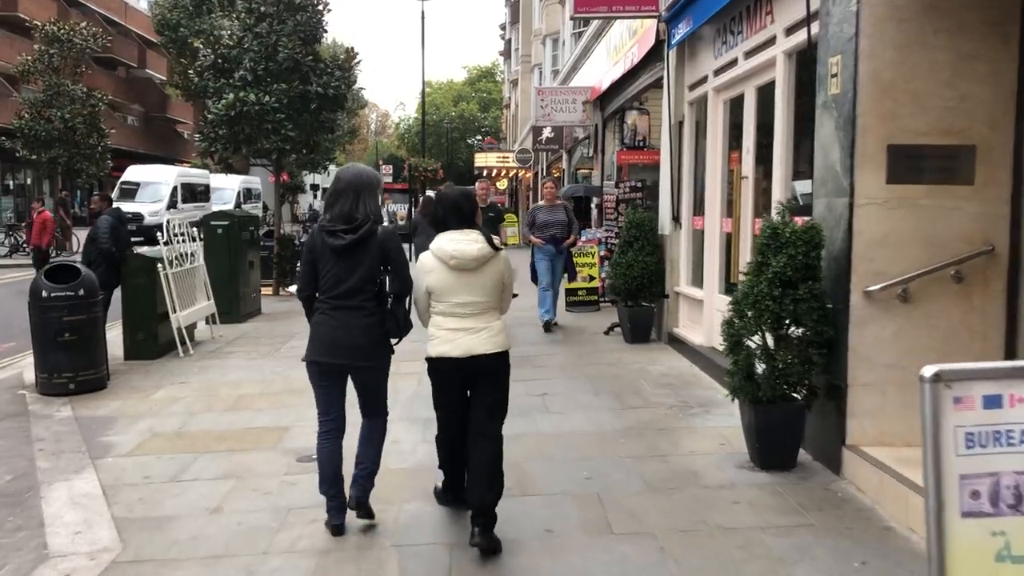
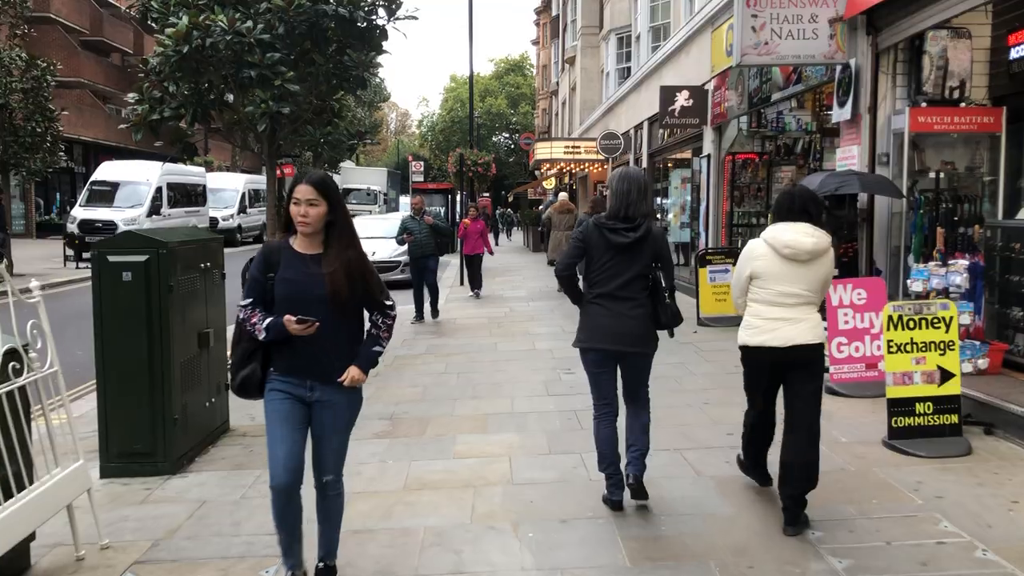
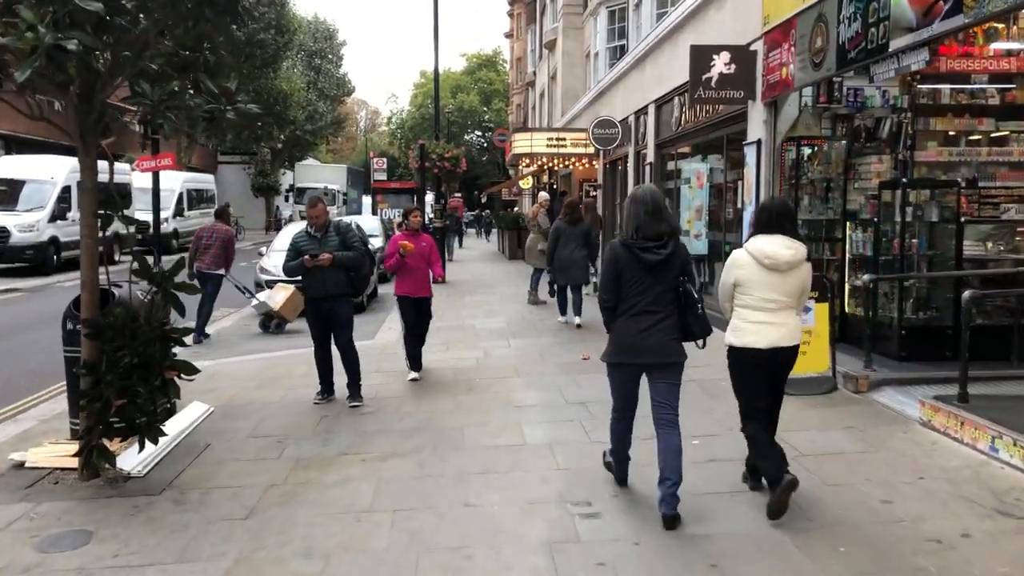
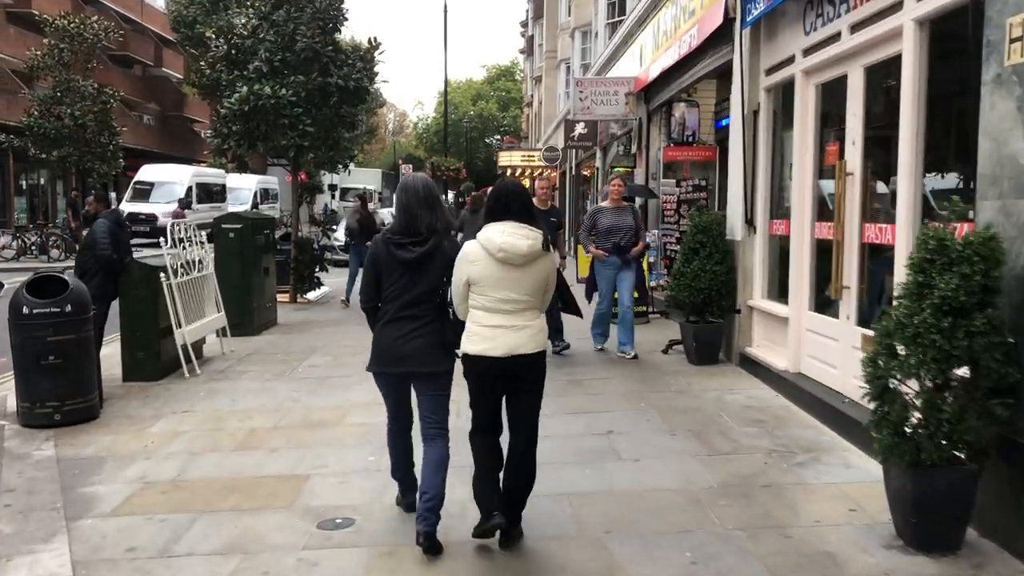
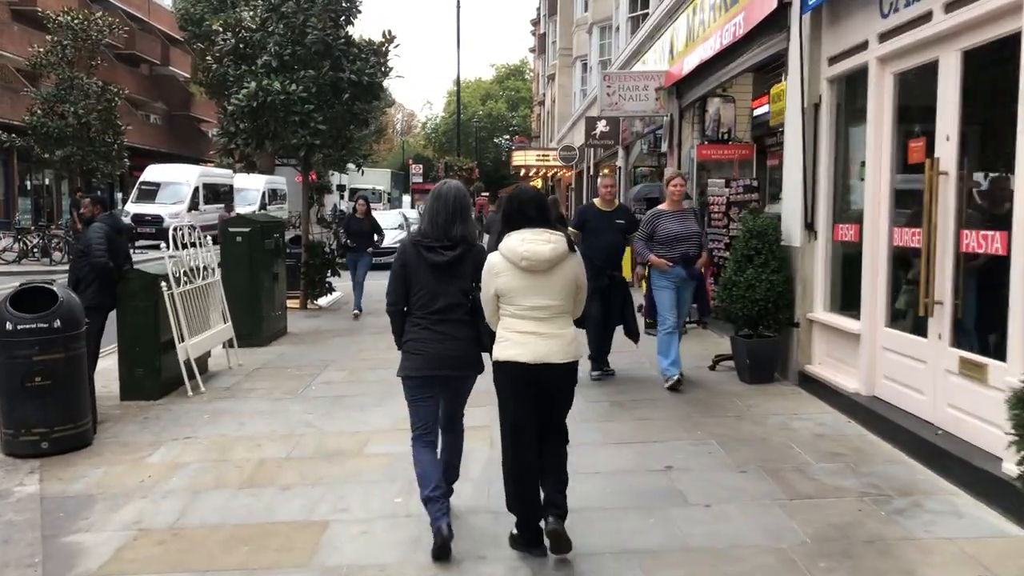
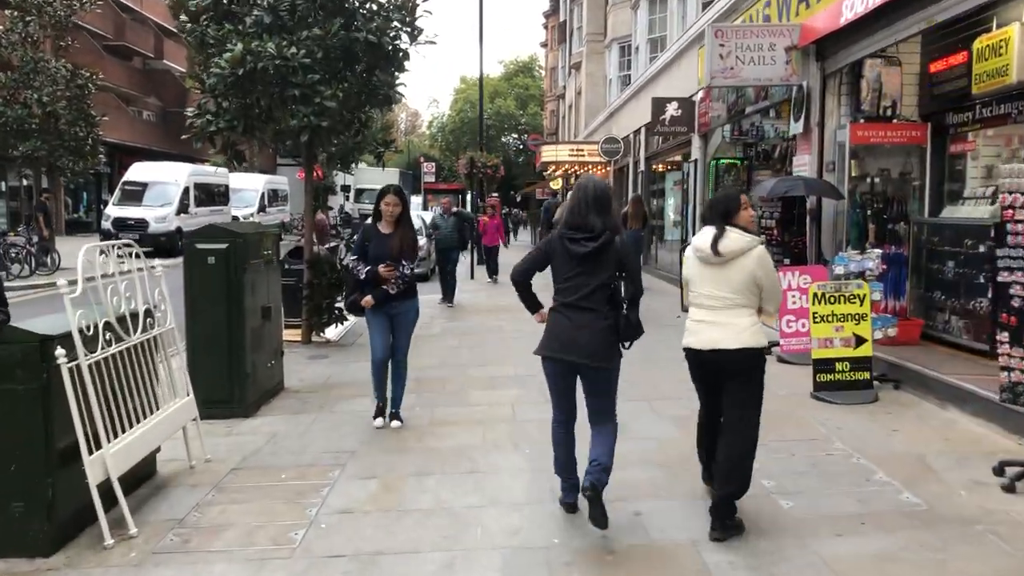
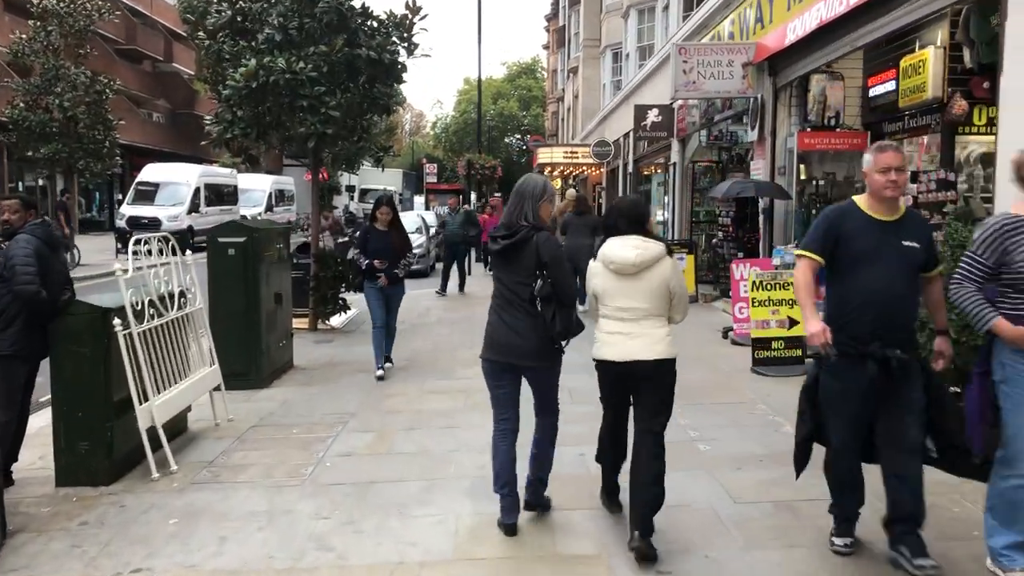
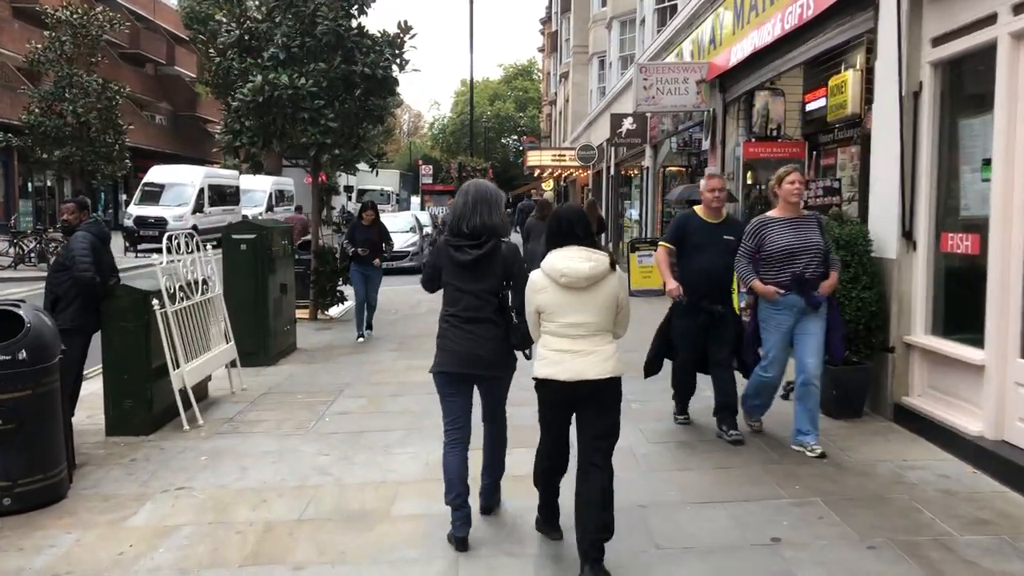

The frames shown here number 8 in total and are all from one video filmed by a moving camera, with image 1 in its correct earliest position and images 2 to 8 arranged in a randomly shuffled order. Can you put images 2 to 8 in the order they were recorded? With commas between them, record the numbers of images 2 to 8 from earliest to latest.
4, 5, 8, 7, 6, 2, 3
